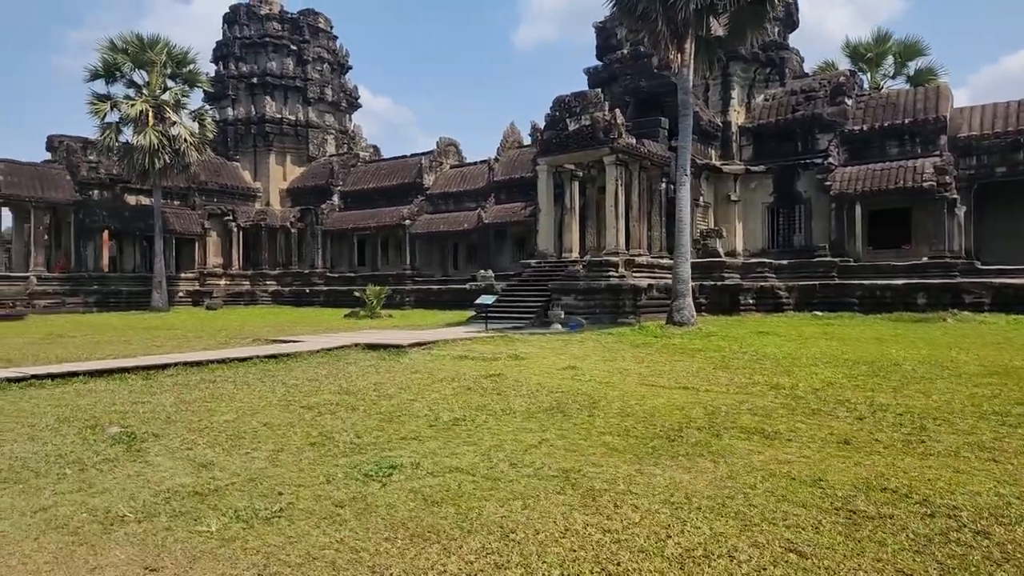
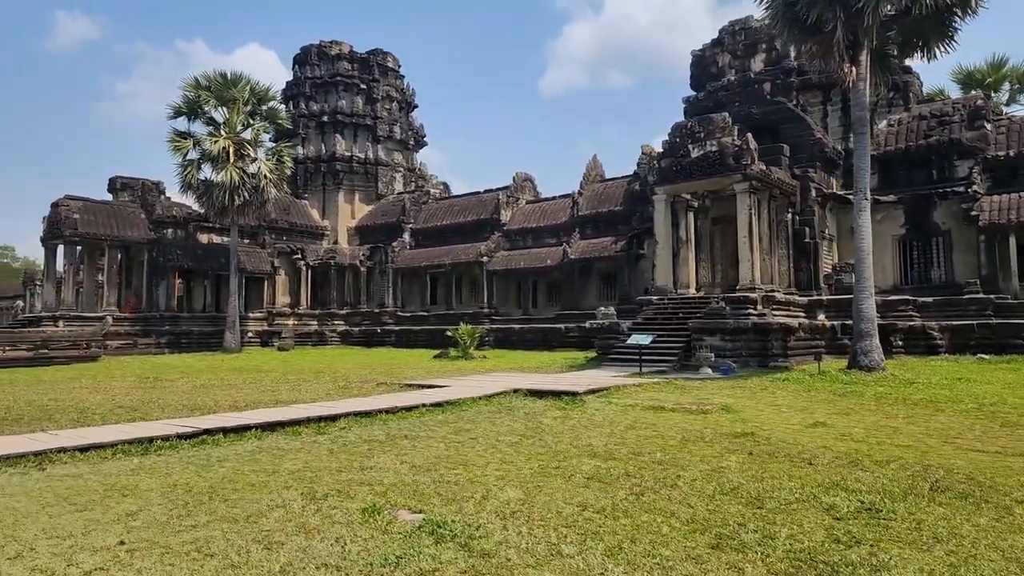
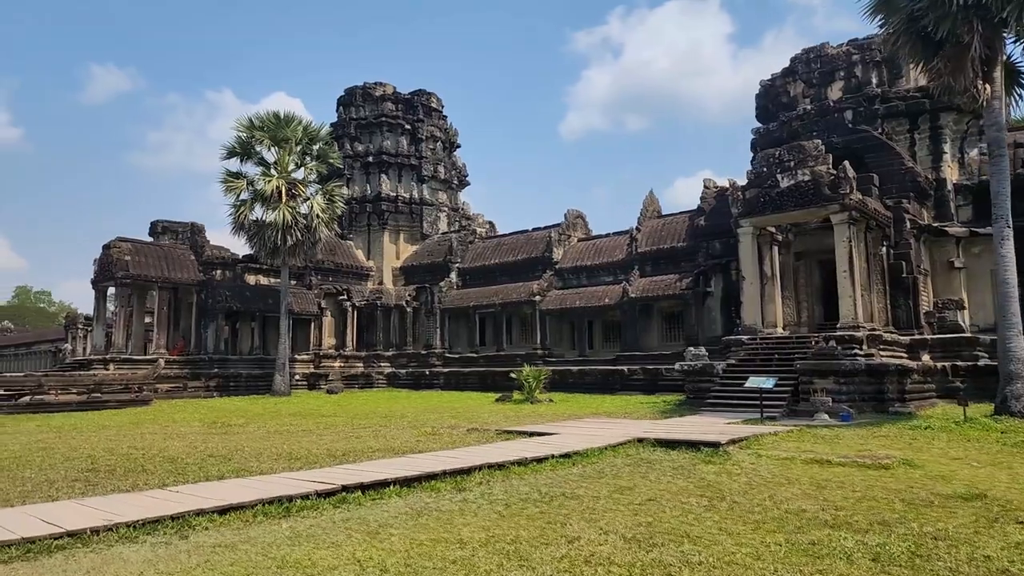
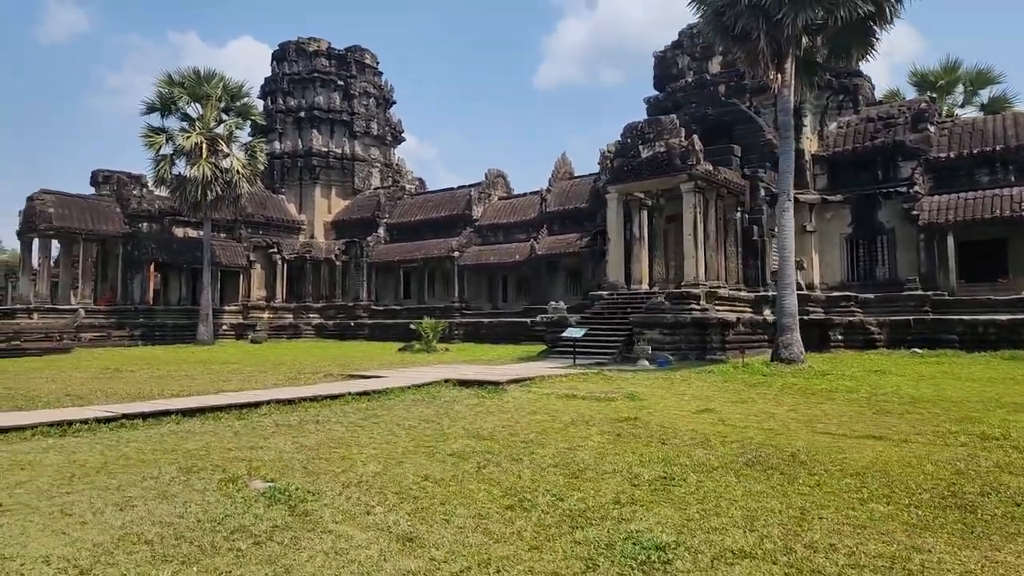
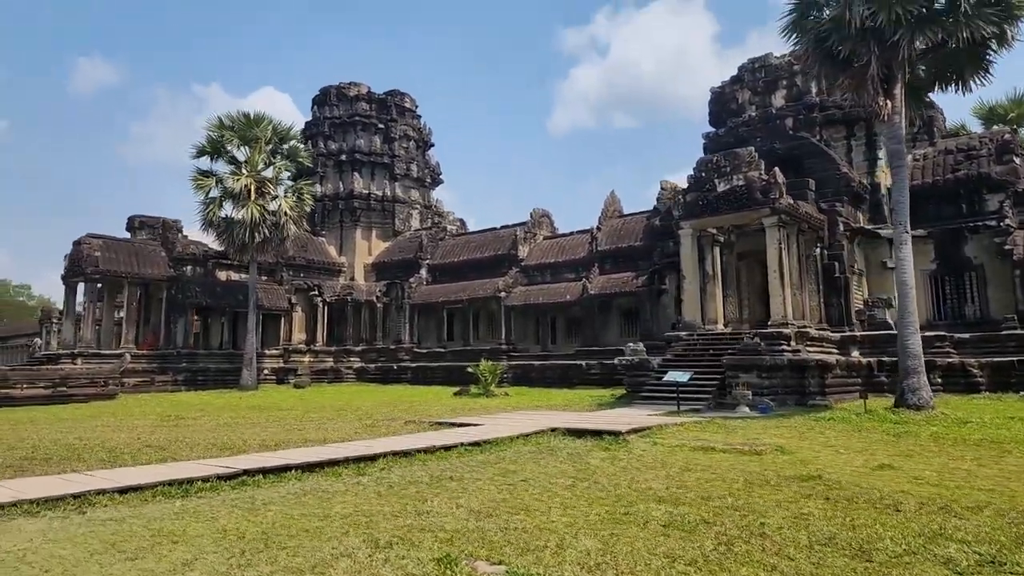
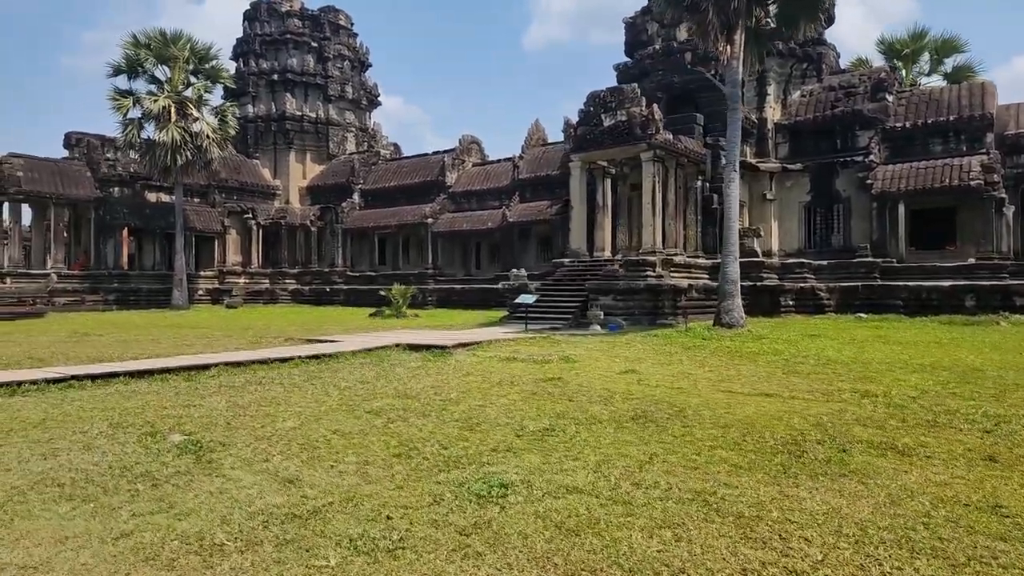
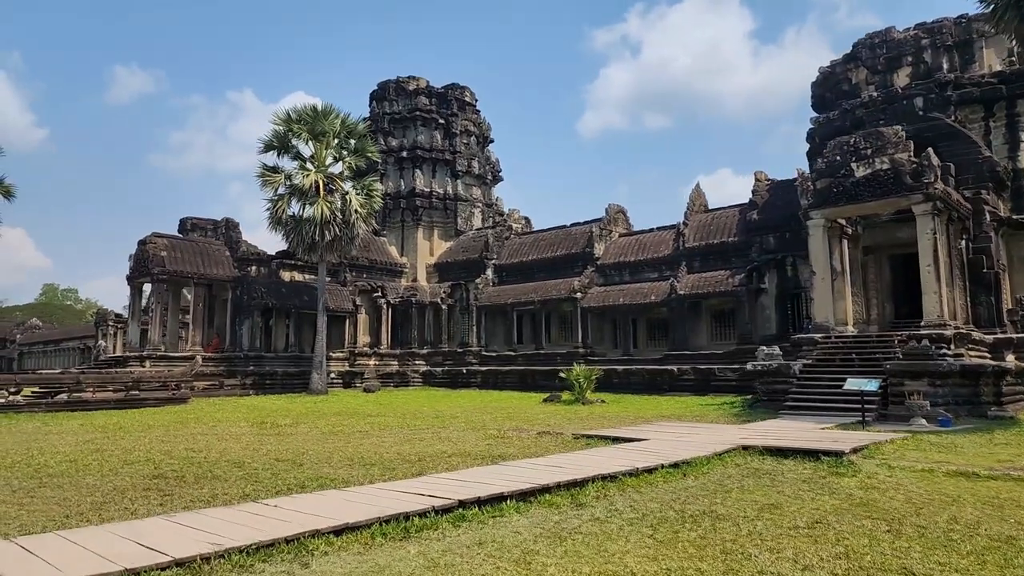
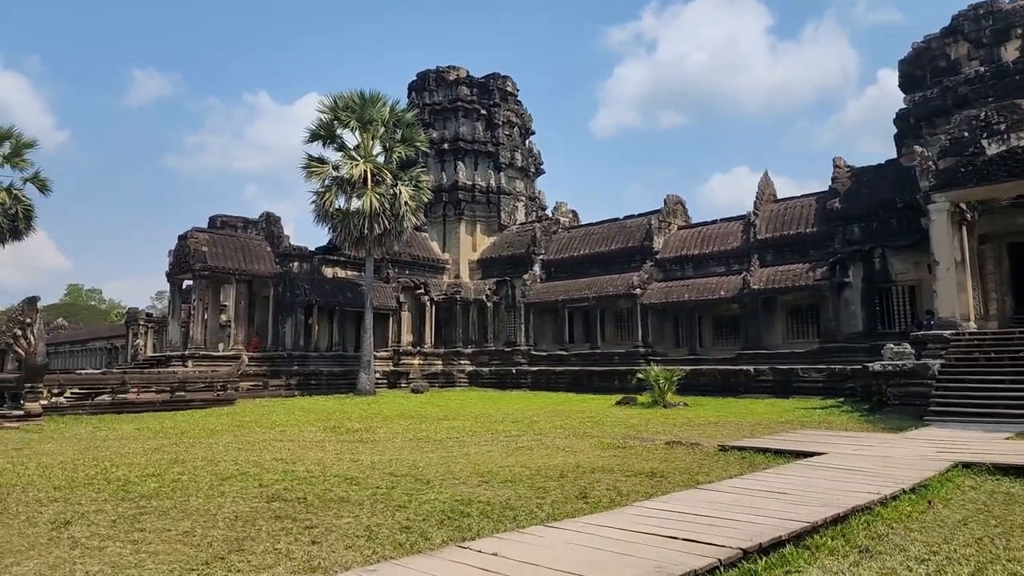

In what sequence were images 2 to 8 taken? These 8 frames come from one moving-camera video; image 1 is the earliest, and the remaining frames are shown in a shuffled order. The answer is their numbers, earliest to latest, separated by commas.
6, 4, 2, 5, 3, 7, 8
